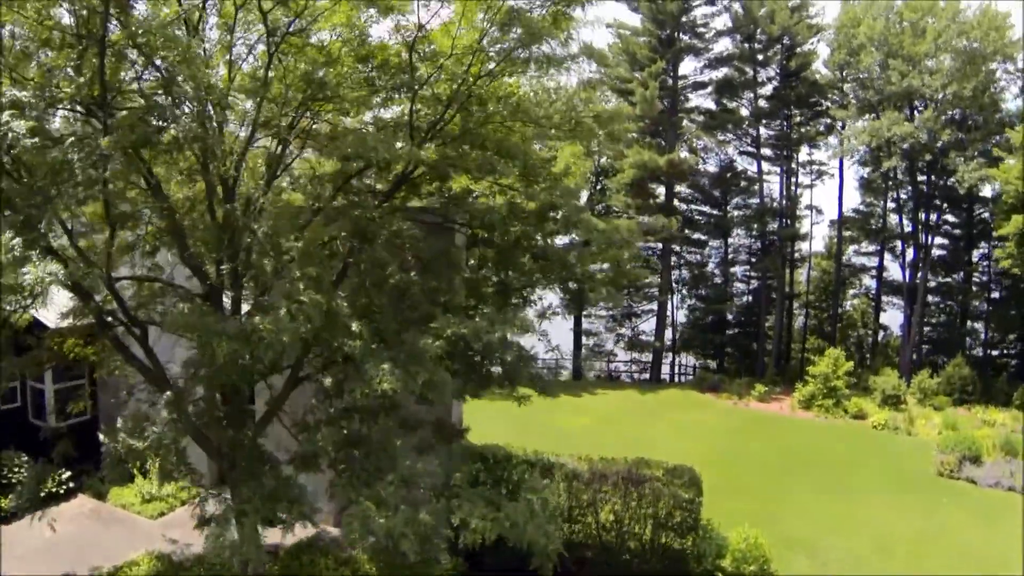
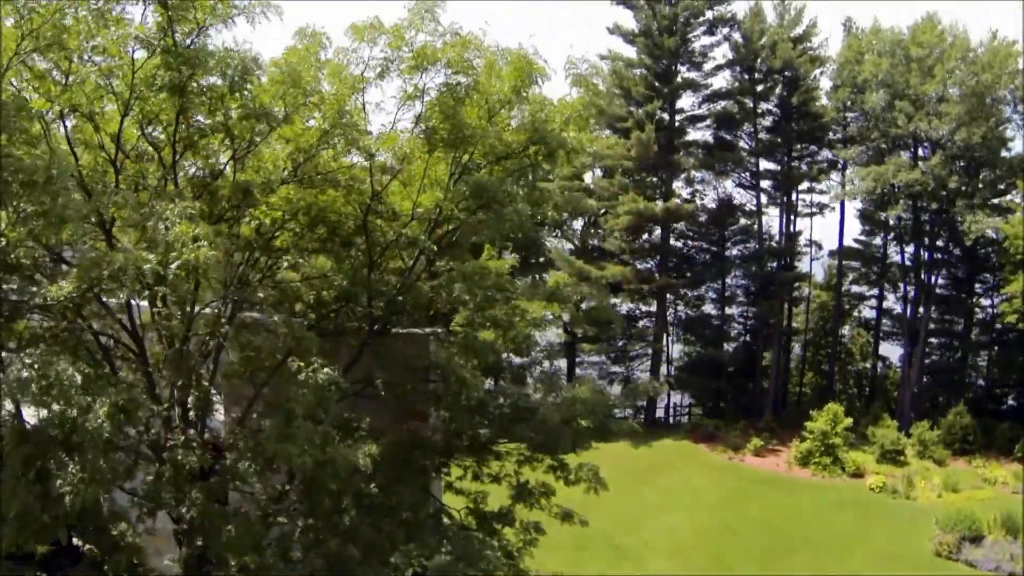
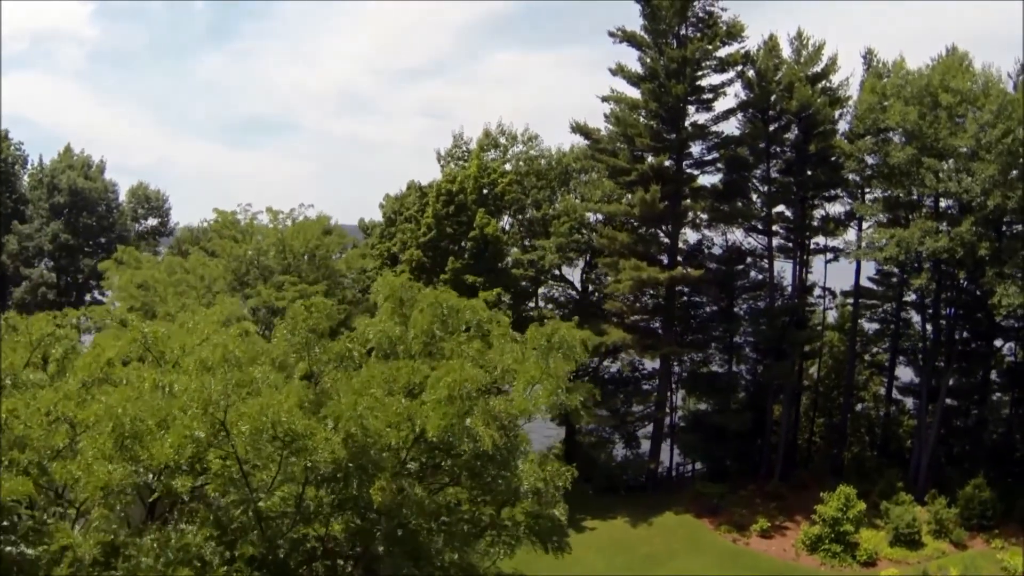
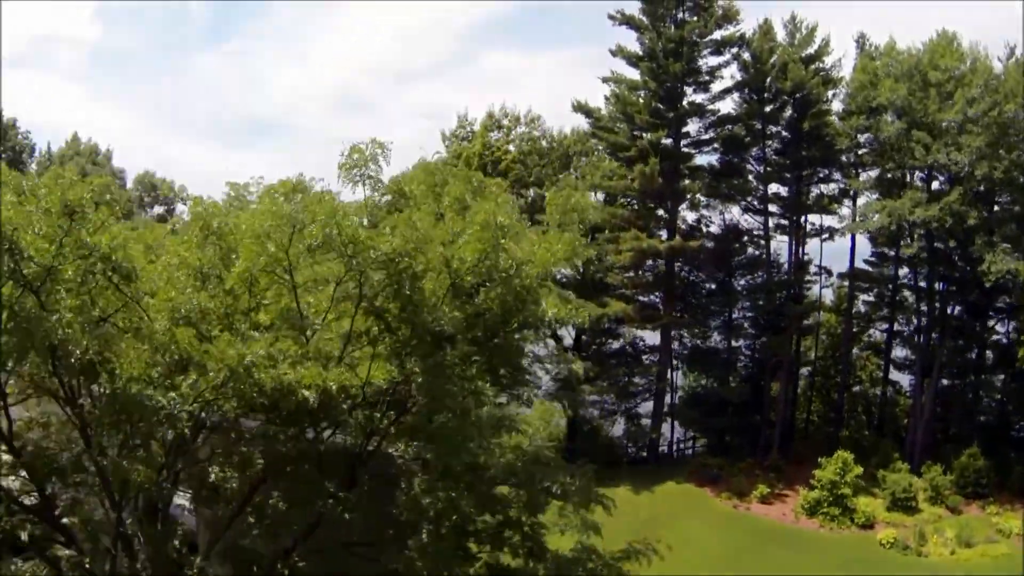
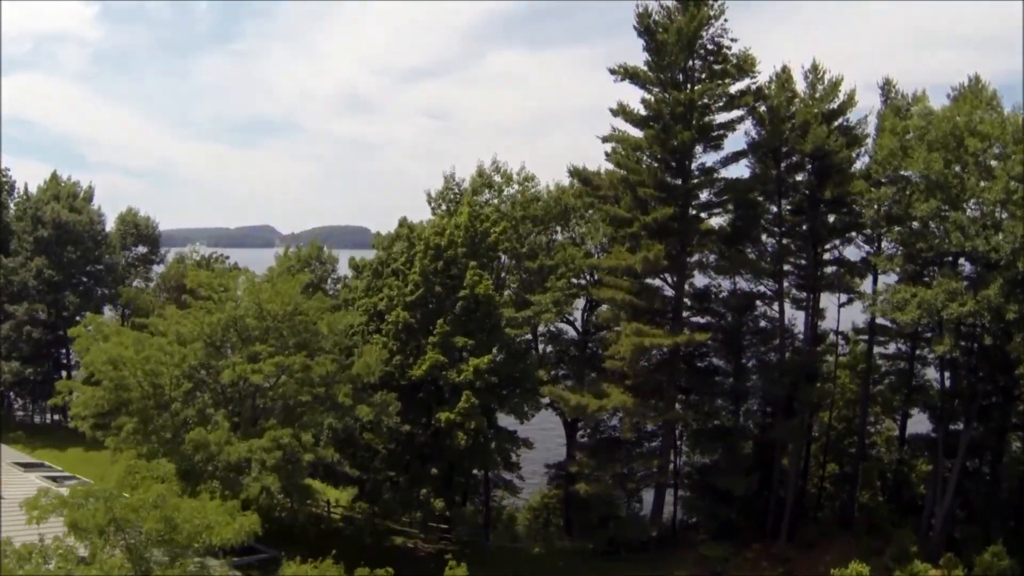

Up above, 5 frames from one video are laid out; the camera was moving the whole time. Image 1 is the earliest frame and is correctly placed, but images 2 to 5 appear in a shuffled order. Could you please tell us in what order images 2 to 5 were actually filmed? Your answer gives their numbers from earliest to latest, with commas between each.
2, 4, 3, 5
